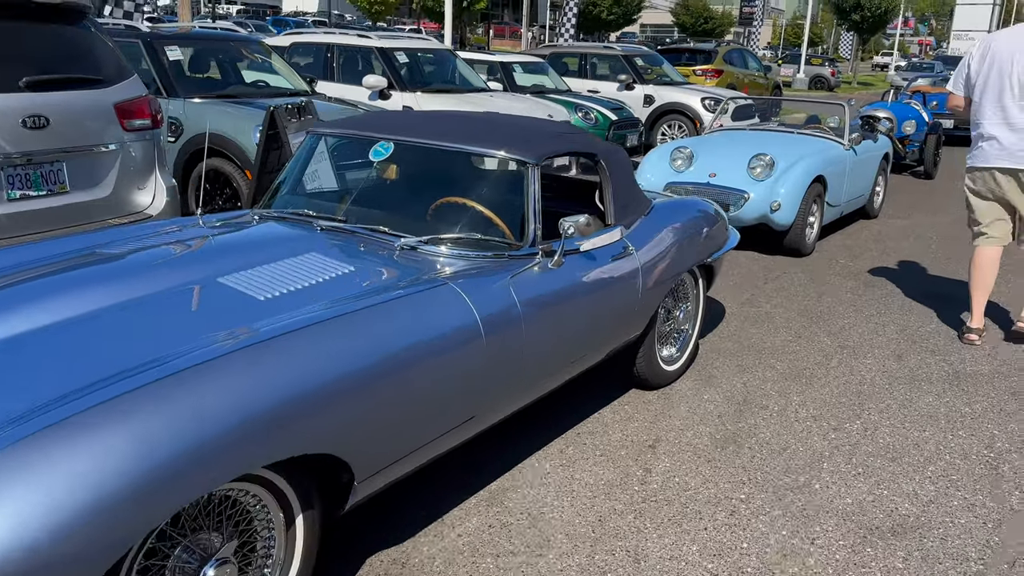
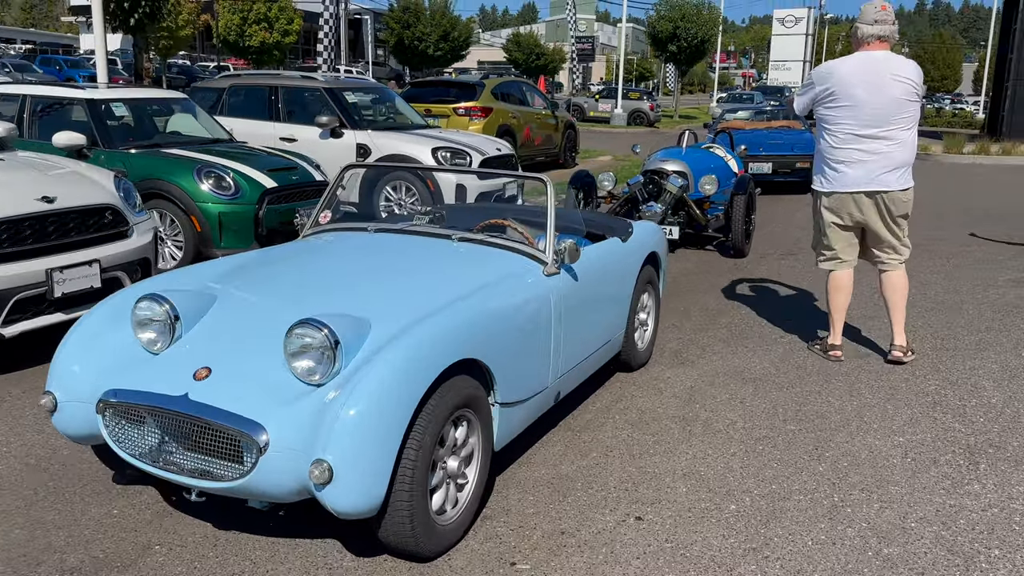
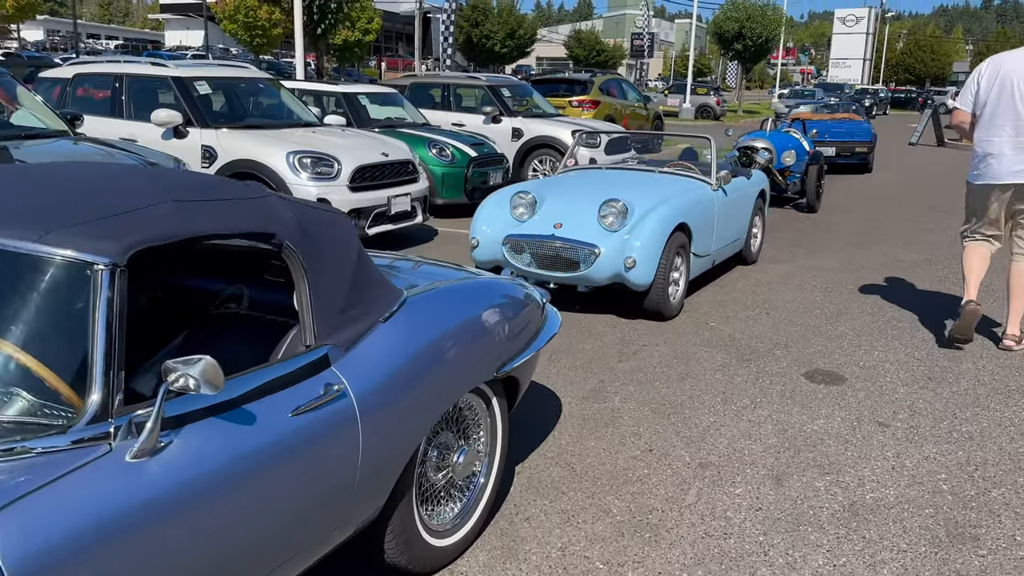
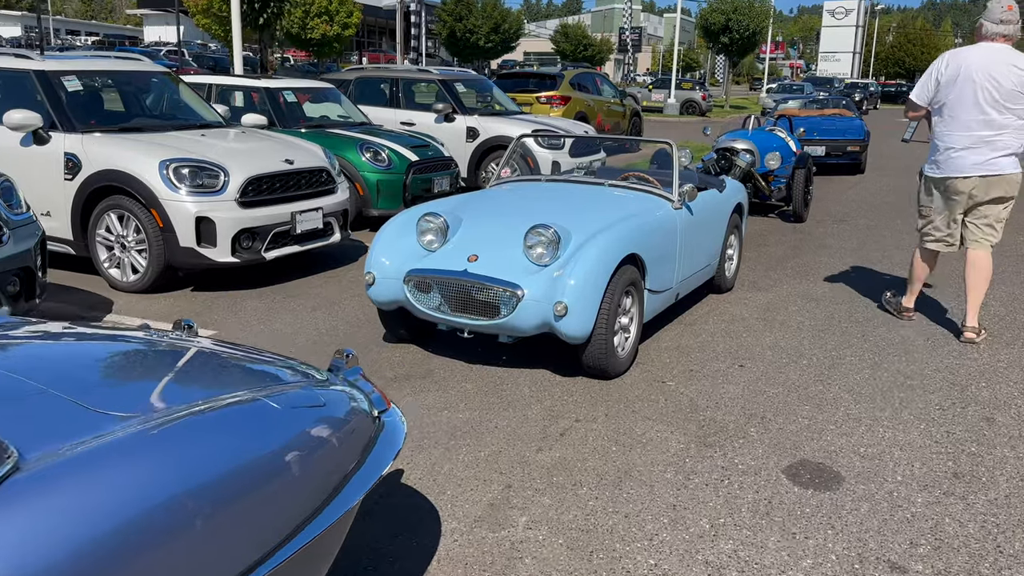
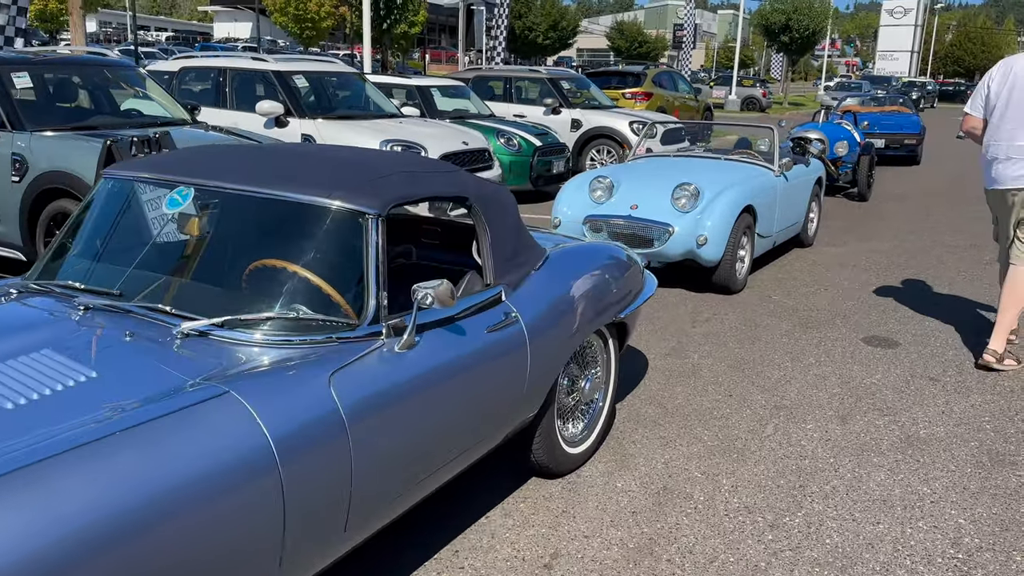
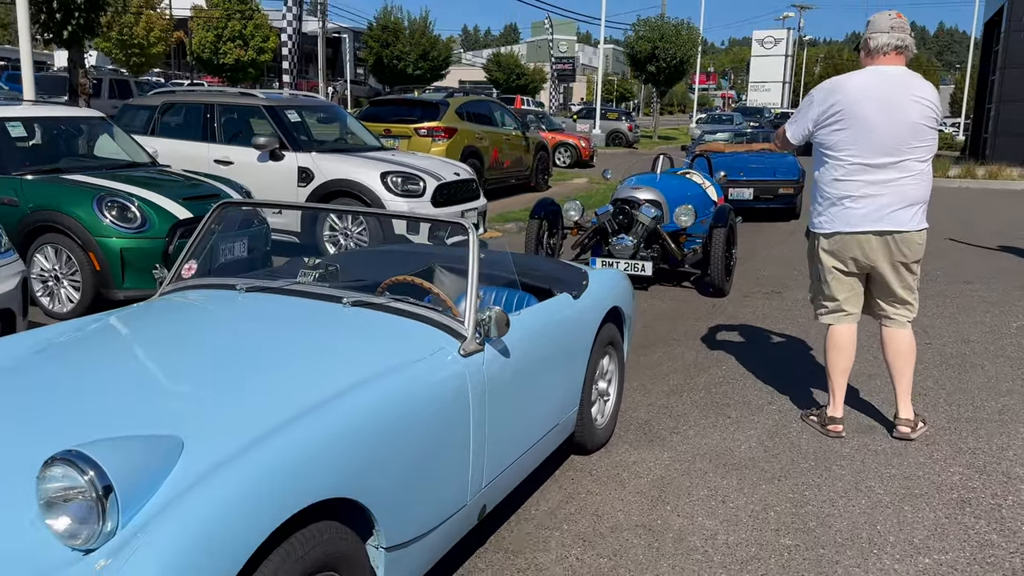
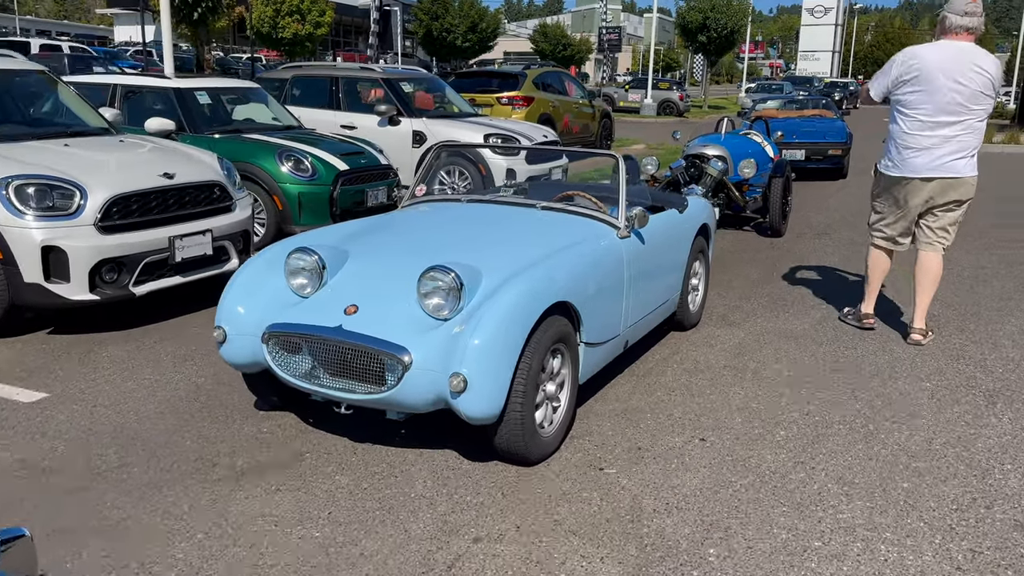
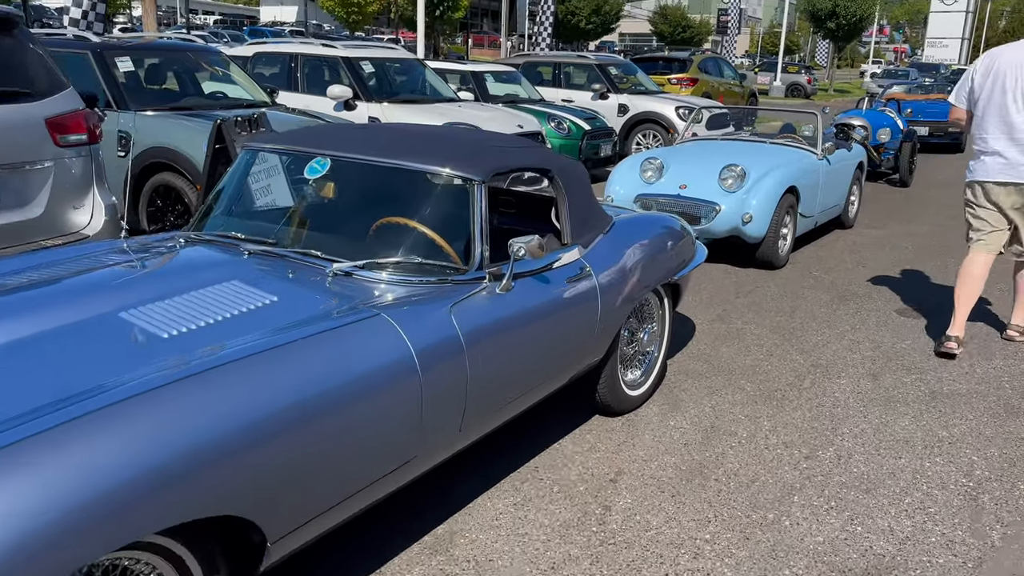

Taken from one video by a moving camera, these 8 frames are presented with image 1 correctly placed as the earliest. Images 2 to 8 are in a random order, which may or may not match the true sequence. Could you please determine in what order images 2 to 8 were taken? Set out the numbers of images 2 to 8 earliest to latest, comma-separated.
8, 5, 3, 4, 7, 2, 6
